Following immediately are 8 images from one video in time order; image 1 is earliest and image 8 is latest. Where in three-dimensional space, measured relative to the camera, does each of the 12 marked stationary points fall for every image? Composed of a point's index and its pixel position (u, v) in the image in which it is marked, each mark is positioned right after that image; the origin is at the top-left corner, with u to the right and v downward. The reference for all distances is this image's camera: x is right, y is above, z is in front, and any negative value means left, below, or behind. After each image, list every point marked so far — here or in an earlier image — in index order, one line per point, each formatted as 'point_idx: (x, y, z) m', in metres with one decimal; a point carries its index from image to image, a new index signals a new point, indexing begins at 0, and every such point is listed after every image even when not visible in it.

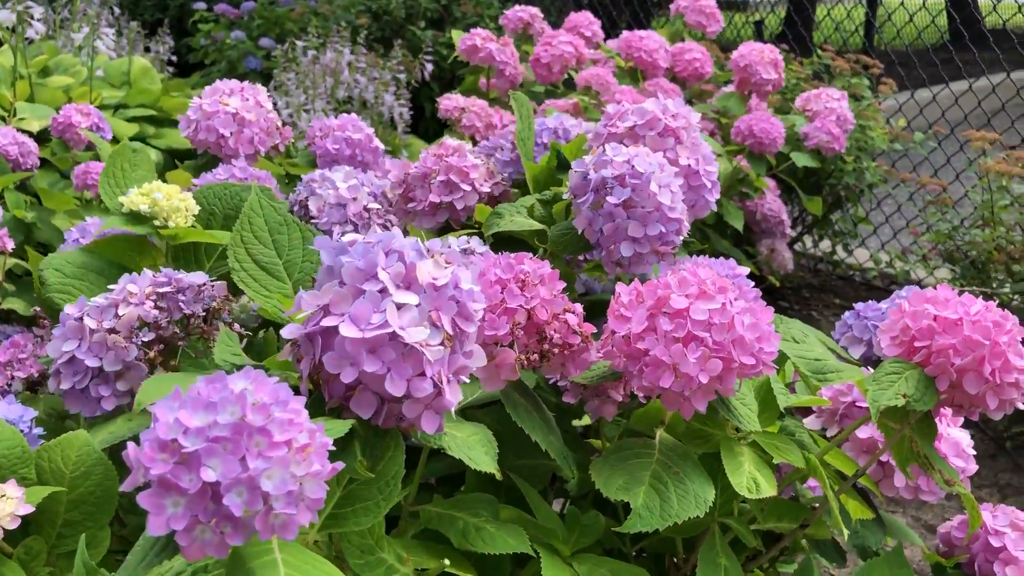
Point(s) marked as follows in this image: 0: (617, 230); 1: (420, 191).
0: (+0.2, +0.1, +1.3) m
1: (-0.2, +0.2, +1.6) m
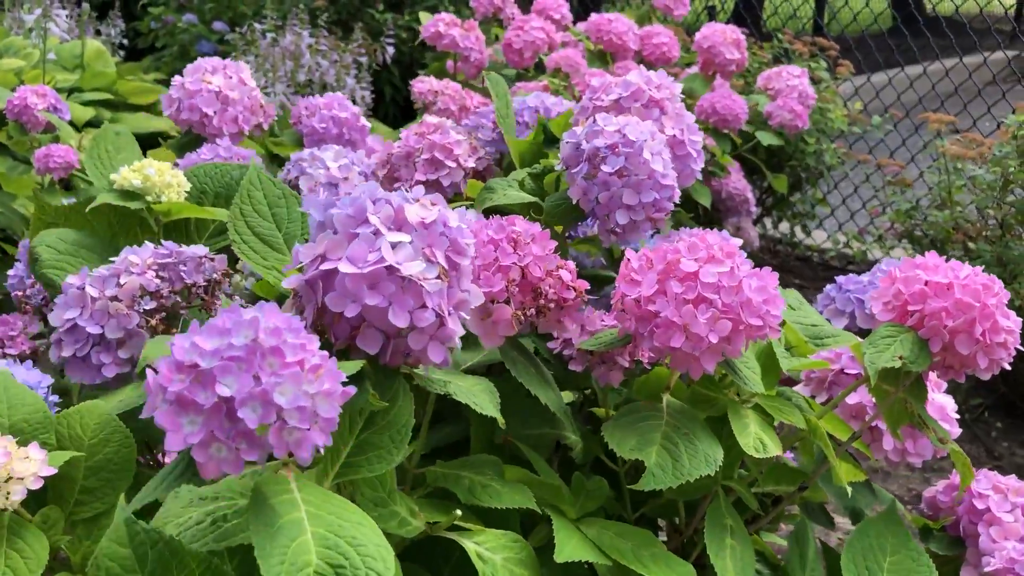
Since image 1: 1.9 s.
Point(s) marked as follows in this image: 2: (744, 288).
0: (+0.2, +0.1, +1.3) m
1: (-0.2, +0.2, +1.6) m
2: (+0.3, 0.0, +1.0) m
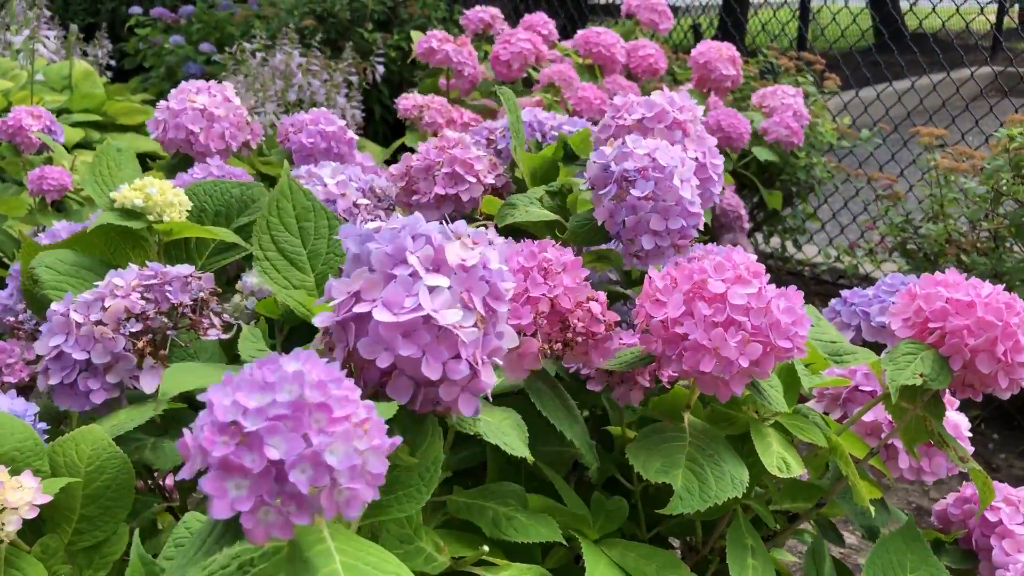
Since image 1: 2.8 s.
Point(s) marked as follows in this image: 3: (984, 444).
0: (+0.2, +0.1, +1.3) m
1: (-0.2, +0.2, +1.6) m
2: (+0.3, 0.0, +1.0) m
3: (+1.8, -0.6, +3.3) m
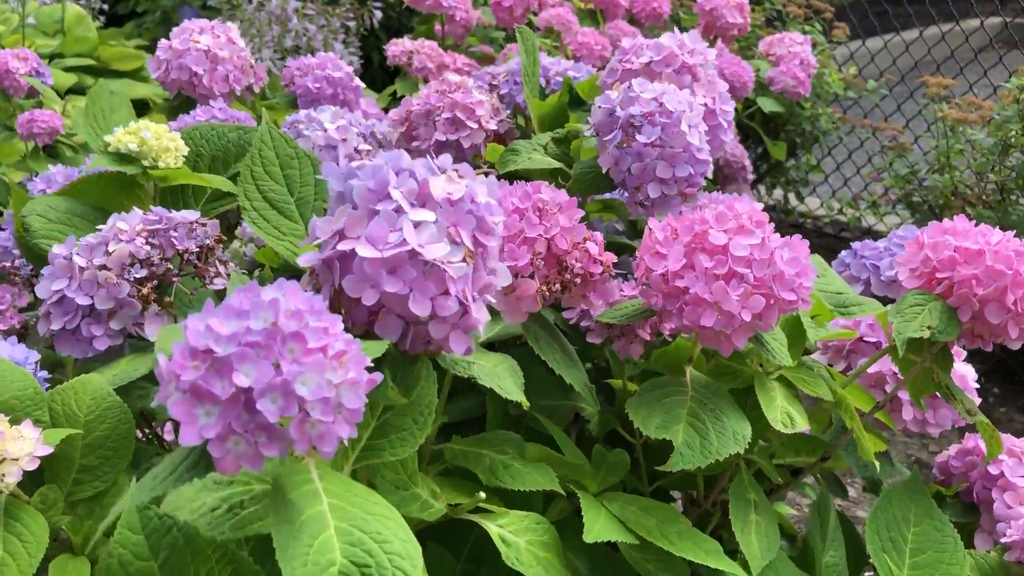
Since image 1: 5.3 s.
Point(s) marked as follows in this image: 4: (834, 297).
0: (+0.2, +0.2, +1.3) m
1: (-0.2, +0.3, +1.5) m
2: (+0.3, 0.0, +1.0) m
3: (+1.8, -0.4, +3.3) m
4: (+0.5, 0.0, +1.3) m
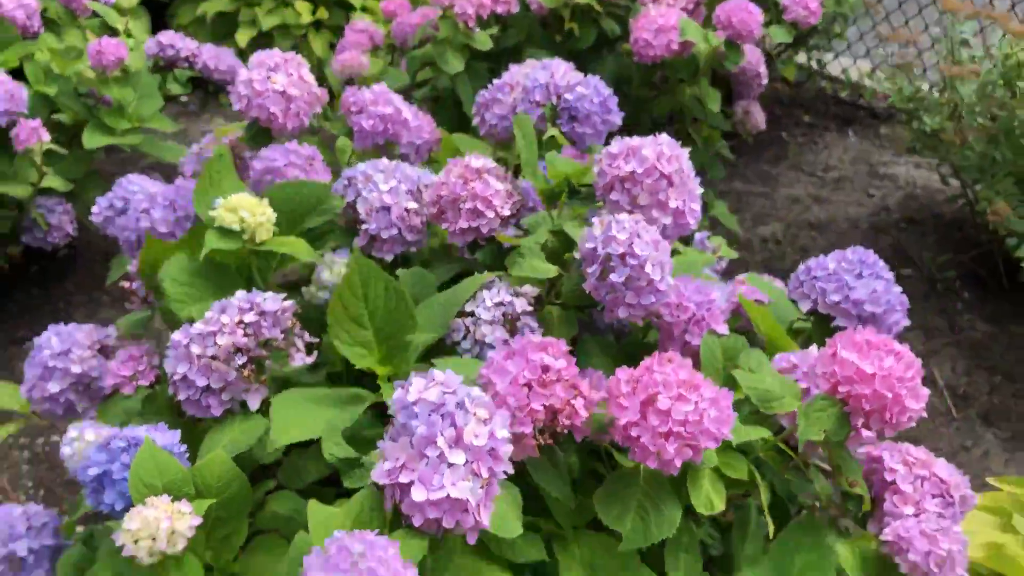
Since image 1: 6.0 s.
0: (+0.2, 0.0, +1.6) m
1: (-0.1, +0.2, +1.9) m
2: (+0.3, -0.2, +1.4) m
3: (+1.9, -0.1, +3.7) m
4: (+0.5, -0.2, +1.7) m
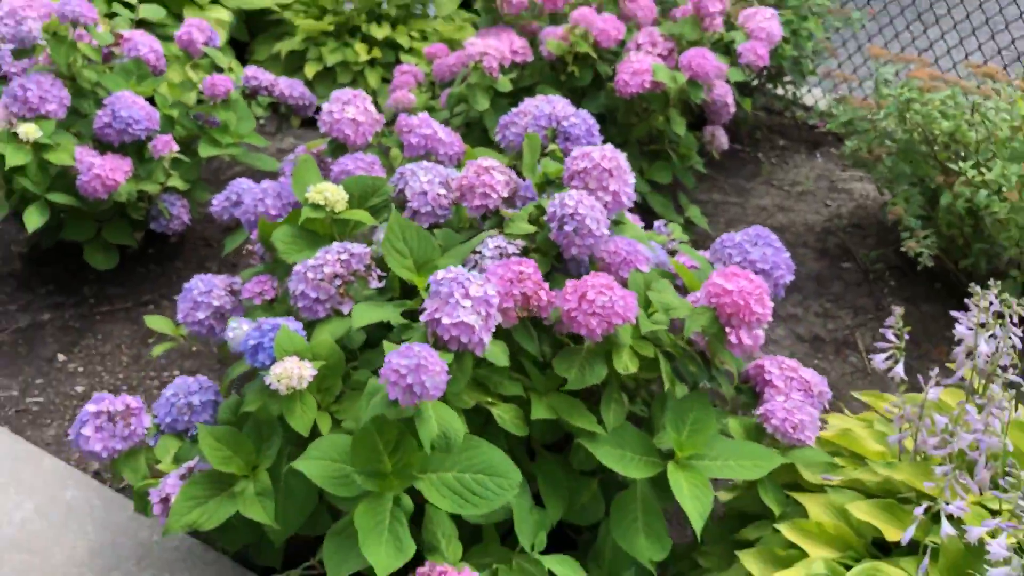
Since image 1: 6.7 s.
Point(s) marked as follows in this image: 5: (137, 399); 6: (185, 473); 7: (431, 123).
0: (+0.2, +0.2, +2.6) m
1: (-0.1, +0.3, +2.9) m
2: (+0.3, -0.1, +2.4) m
3: (+1.9, 0.0, +4.6) m
4: (+0.5, 0.0, +2.6) m
5: (-1.2, -0.4, +2.9) m
6: (-1.0, -0.6, +2.6) m
7: (-0.3, +0.6, +3.2) m
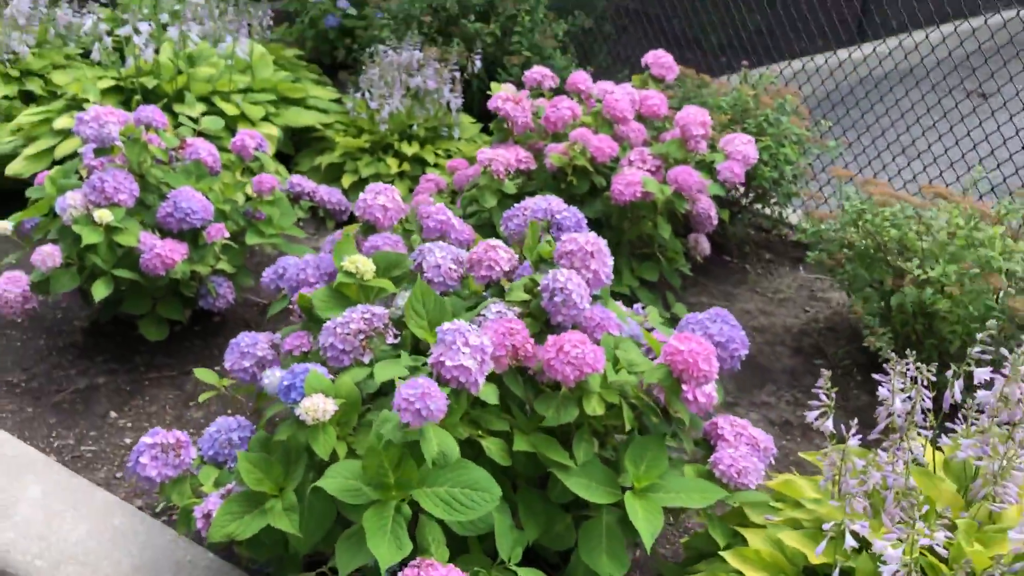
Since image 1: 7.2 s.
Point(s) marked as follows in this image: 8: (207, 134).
0: (+0.2, 0.0, +3.2) m
1: (-0.1, +0.1, +3.5) m
2: (+0.2, -0.2, +2.9) m
3: (+1.9, -0.5, +5.1) m
4: (+0.4, -0.2, +3.1) m
5: (-1.3, -0.6, +3.4) m
6: (-1.0, -0.7, +3.1) m
7: (-0.3, +0.3, +3.8) m
8: (-2.4, +1.2, +6.9) m
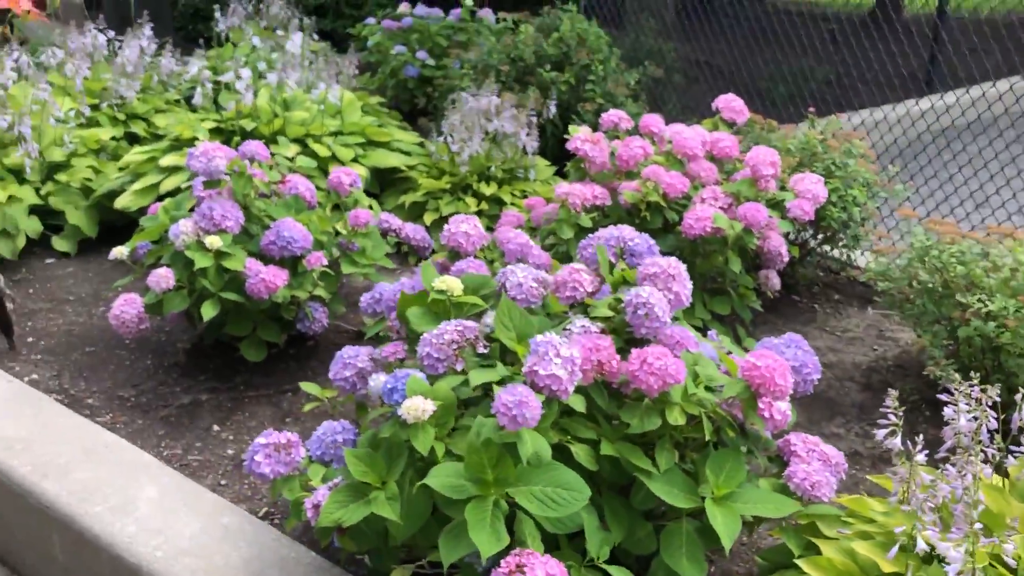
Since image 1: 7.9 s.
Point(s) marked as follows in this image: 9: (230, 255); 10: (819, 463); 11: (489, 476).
0: (+0.5, -0.1, +3.4) m
1: (+0.2, 0.0, +3.7) m
2: (+0.6, -0.3, +3.1) m
3: (+2.4, -0.8, +5.2) m
4: (+0.8, -0.3, +3.4) m
5: (-0.9, -0.6, +3.7) m
6: (-0.7, -0.8, +3.4) m
7: (+0.1, +0.2, +4.1) m
8: (-1.8, +1.0, +7.4) m
9: (-1.7, +0.2, +5.2) m
10: (+1.2, -0.7, +3.4) m
11: (-0.1, -0.7, +3.0) m
